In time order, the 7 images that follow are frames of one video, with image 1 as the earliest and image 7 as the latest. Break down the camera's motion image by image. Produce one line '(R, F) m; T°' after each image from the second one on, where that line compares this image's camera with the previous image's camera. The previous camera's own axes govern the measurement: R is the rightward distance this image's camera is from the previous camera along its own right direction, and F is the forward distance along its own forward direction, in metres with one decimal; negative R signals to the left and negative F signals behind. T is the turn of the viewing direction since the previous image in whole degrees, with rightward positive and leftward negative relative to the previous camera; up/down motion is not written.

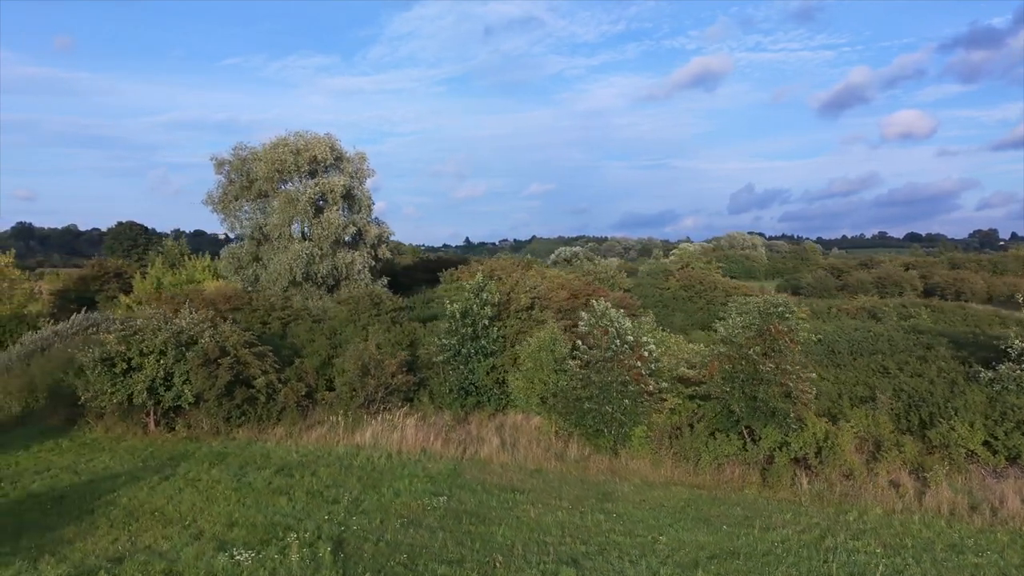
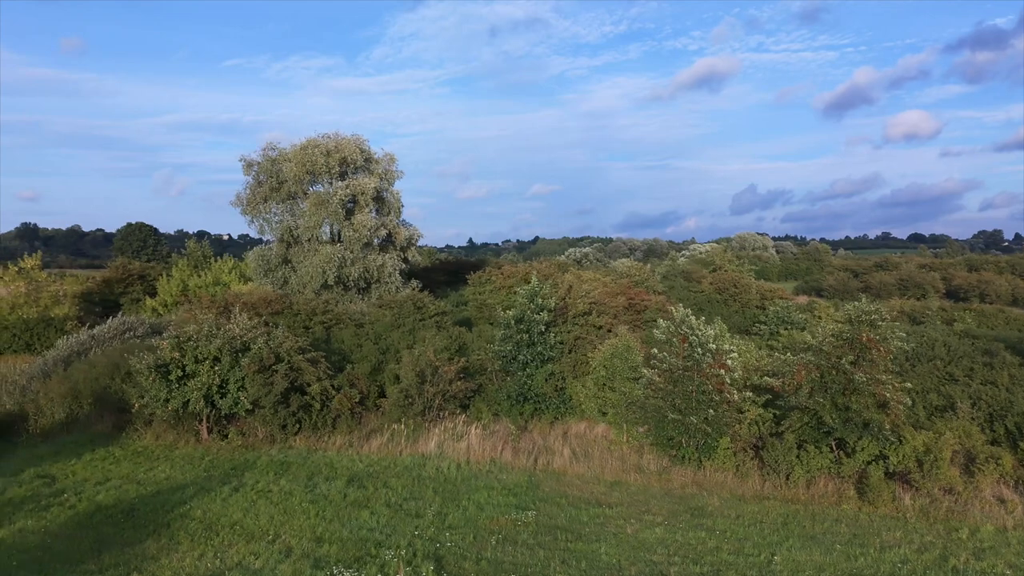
(-1.1, +0.3) m; 0°
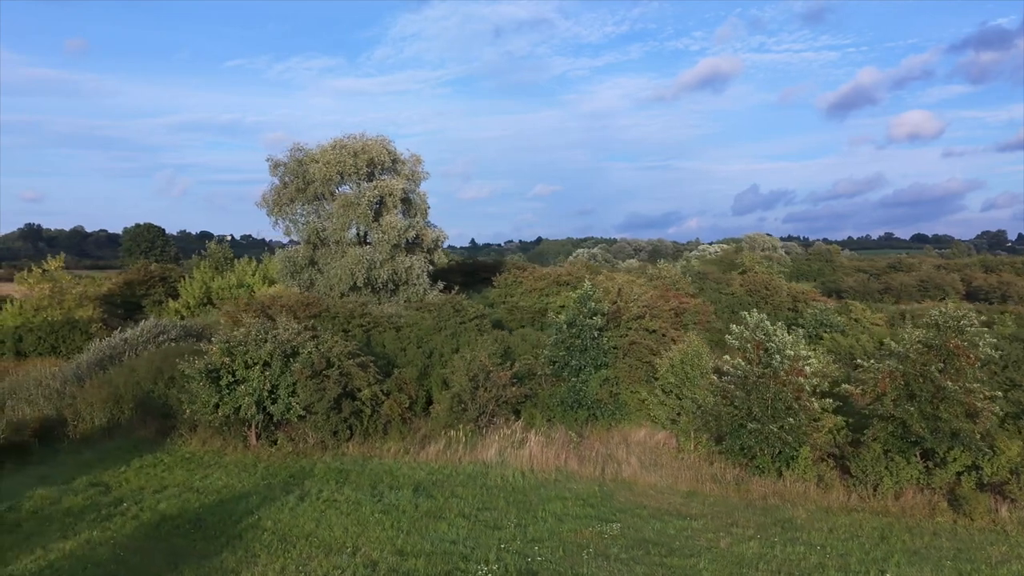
(-1.0, +0.3) m; 0°
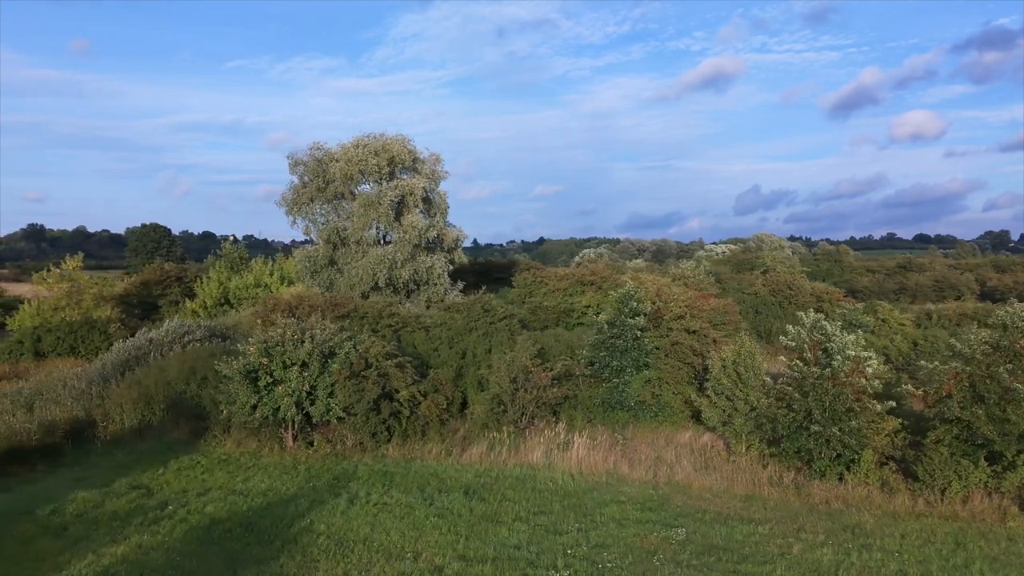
(-0.7, +0.2) m; 0°
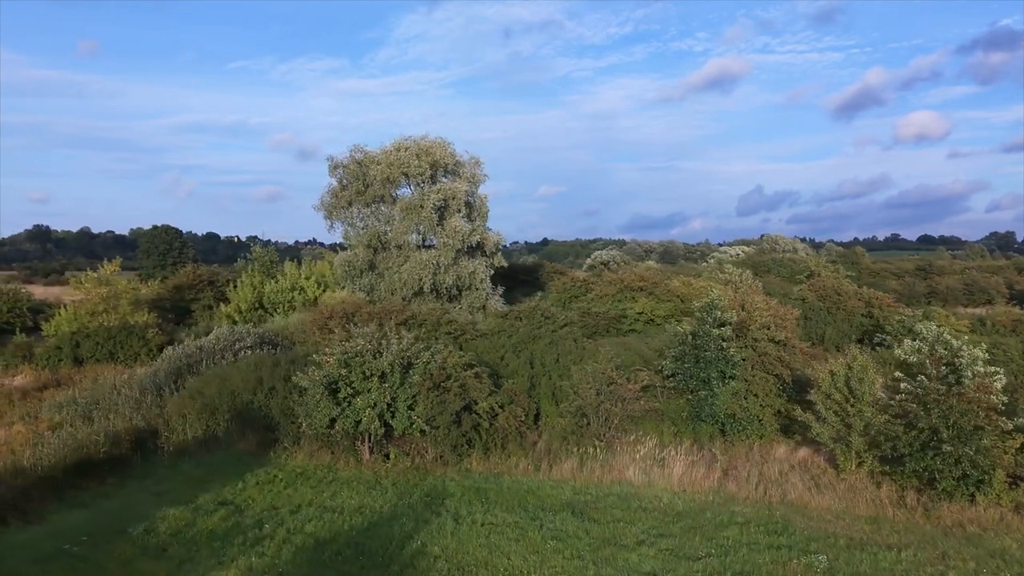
(-1.4, +0.4) m; 0°
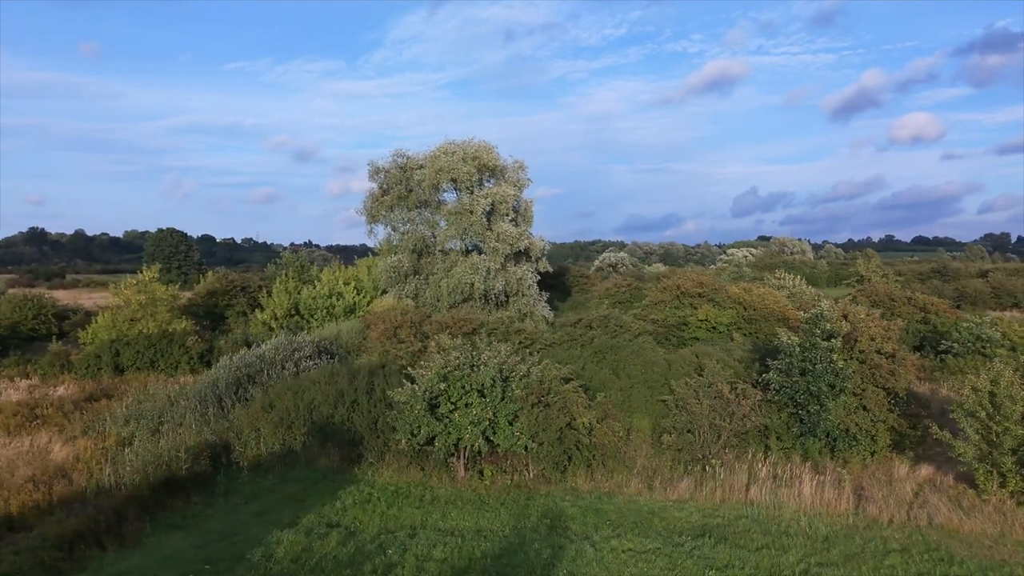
(-1.8, +0.5) m; 0°
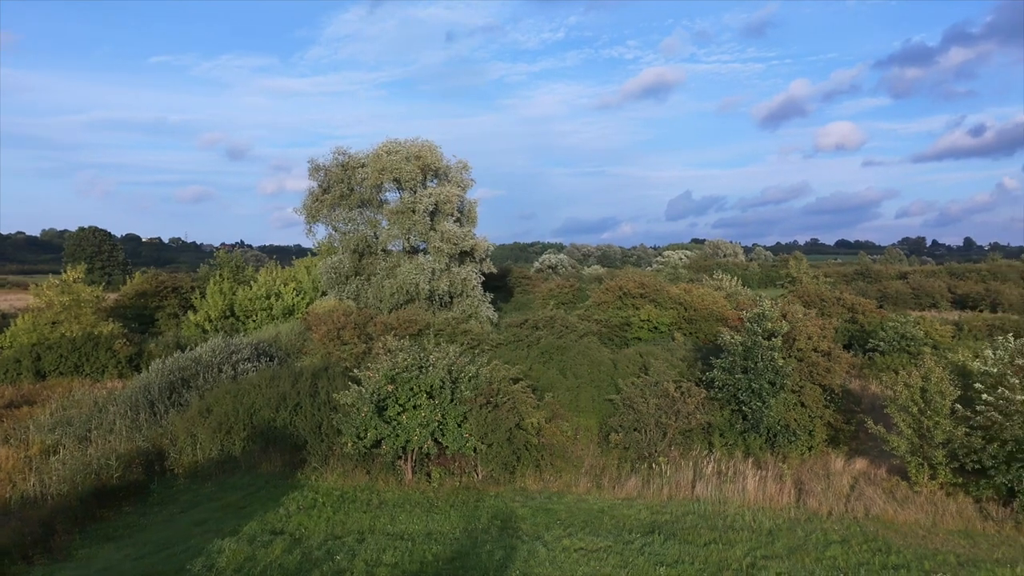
(-0.2, +0.1) m; +5°
